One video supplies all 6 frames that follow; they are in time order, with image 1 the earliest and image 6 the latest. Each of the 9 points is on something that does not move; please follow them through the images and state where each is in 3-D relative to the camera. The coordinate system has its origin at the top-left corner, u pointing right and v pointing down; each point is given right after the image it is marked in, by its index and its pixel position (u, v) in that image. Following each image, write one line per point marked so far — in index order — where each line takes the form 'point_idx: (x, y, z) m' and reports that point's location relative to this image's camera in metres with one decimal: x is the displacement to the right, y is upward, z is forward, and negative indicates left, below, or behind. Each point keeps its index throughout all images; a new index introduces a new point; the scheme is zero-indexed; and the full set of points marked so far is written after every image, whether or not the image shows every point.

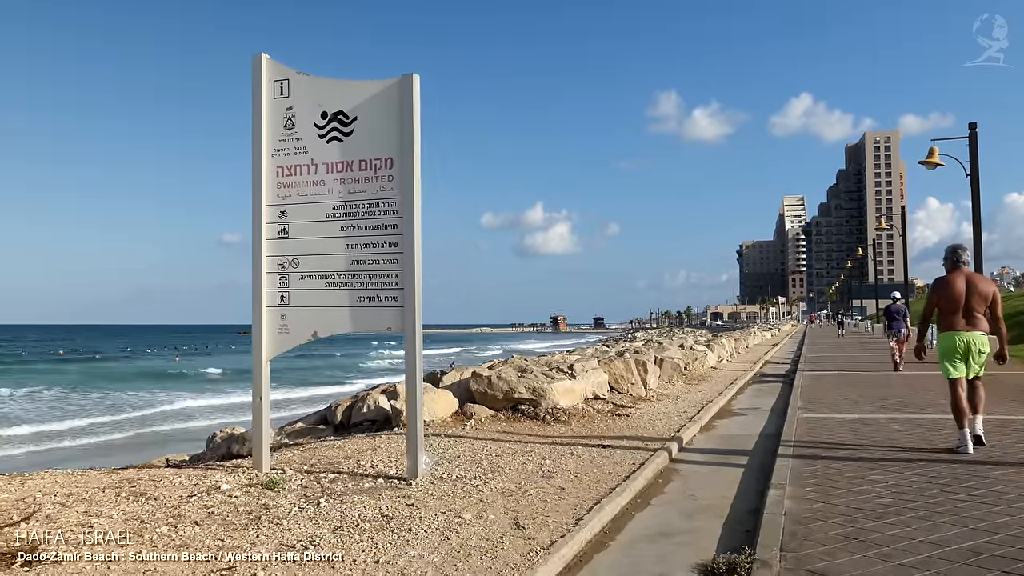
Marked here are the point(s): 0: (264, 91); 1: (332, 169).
0: (-2.3, +1.8, +7.0) m
1: (-1.6, +1.1, +6.7) m
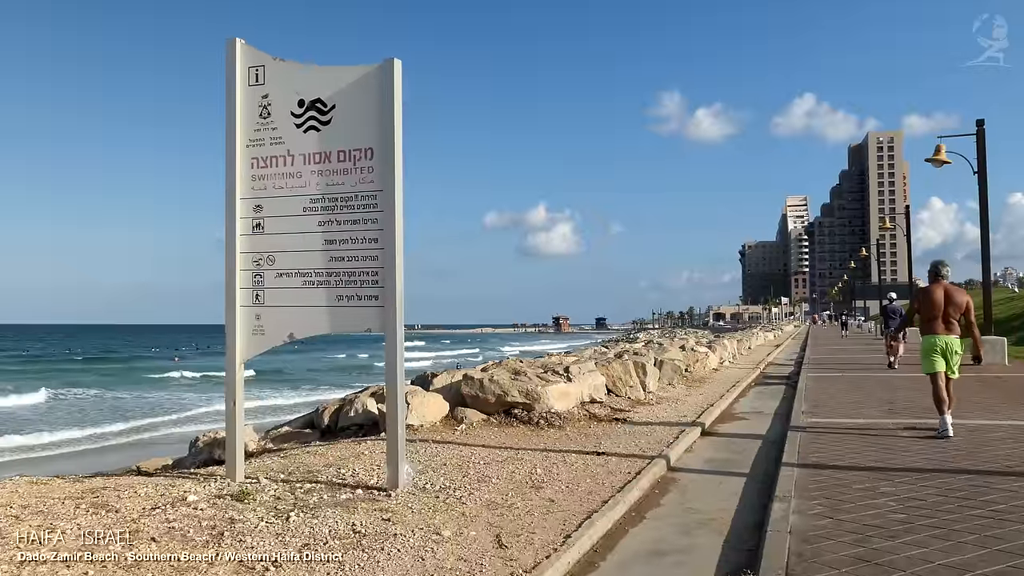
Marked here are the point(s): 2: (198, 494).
0: (-2.4, +1.8, +6.6) m
1: (-1.7, +1.1, +6.4) m
2: (-2.4, -1.6, +5.9) m
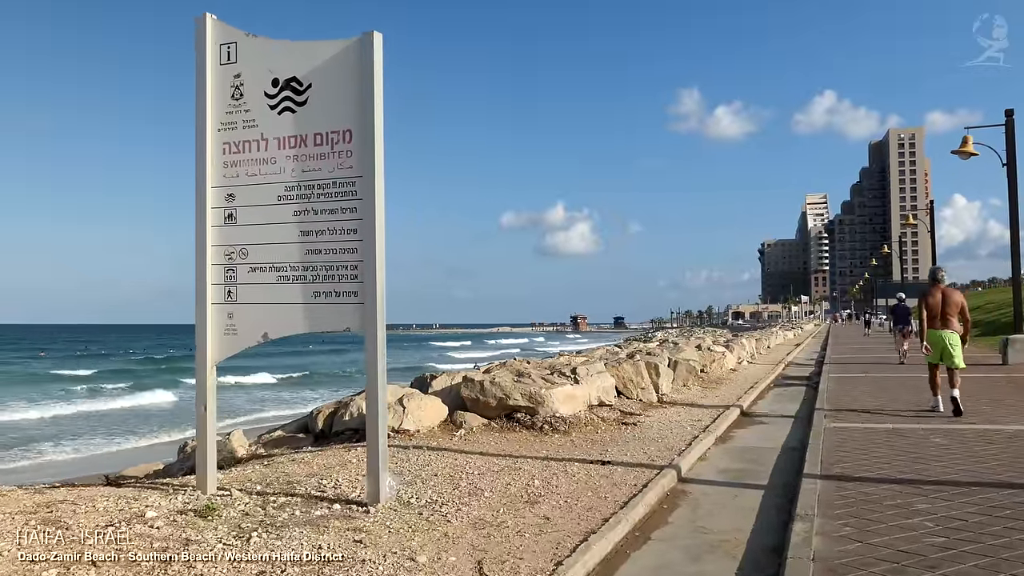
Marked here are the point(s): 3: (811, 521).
0: (-2.4, +1.9, +6.1) m
1: (-1.8, +1.1, +5.8) m
2: (-2.5, -1.6, +5.4) m
3: (+1.9, -1.5, +4.9) m
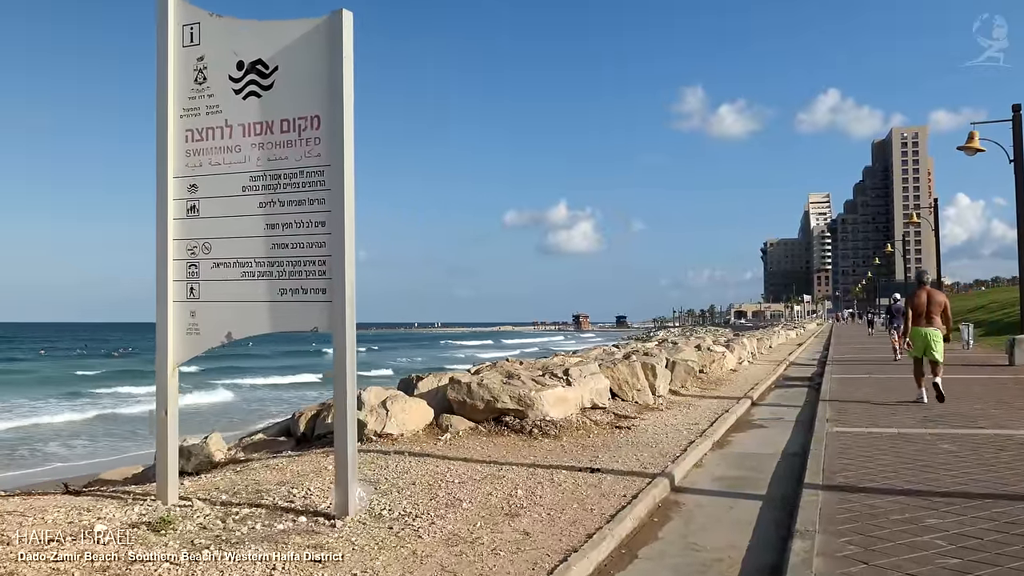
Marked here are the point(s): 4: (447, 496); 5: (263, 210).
0: (-2.6, +1.9, +5.7) m
1: (-1.9, +1.1, +5.5) m
2: (-2.6, -1.5, +5.0) m
3: (+1.8, -1.5, +4.5) m
4: (-0.5, -1.6, +5.7) m
5: (-1.8, +0.6, +5.4) m
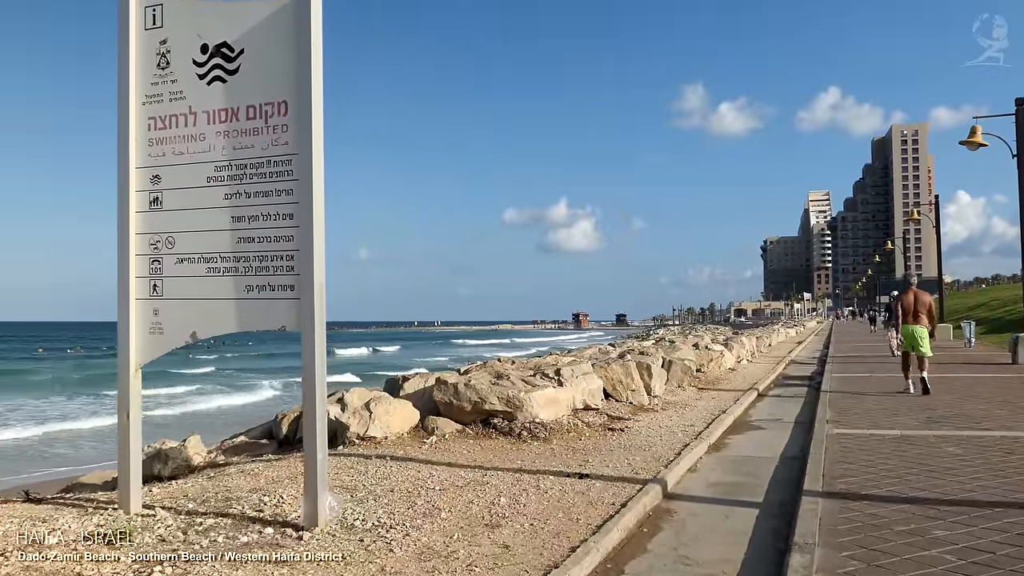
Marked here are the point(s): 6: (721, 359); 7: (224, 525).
0: (-2.7, +1.9, +5.4) m
1: (-2.0, +1.1, +5.1) m
2: (-2.8, -1.5, +4.7) m
3: (+1.6, -1.5, +4.2) m
4: (-0.6, -1.5, +5.4) m
5: (-1.9, +0.6, +5.1) m
6: (+4.6, -1.6, +16.7) m
7: (-1.9, -1.5, +5.0) m
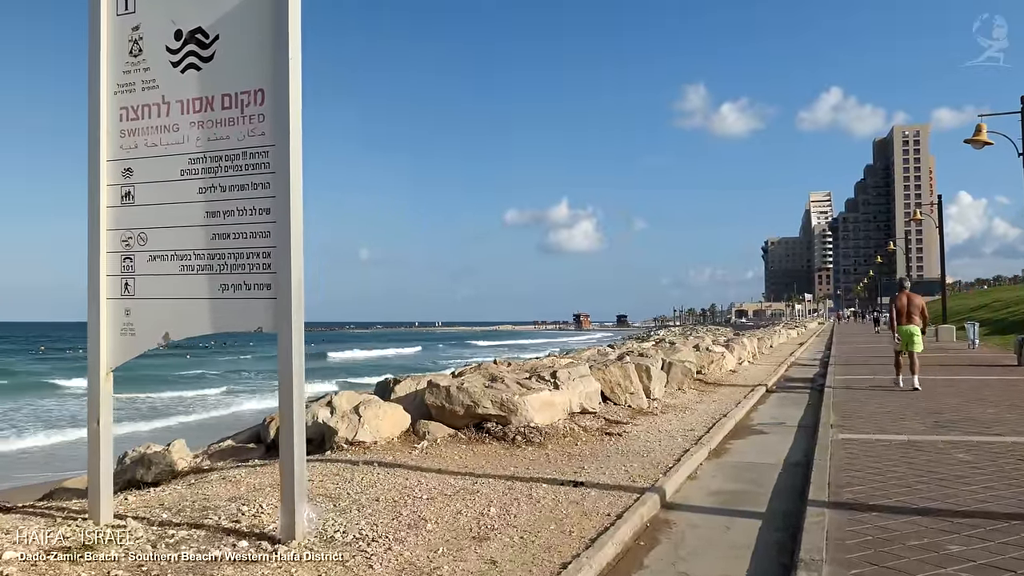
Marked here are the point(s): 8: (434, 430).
0: (-2.8, +1.9, +5.1) m
1: (-2.1, +1.1, +4.9) m
2: (-2.8, -1.5, +4.4) m
3: (+1.6, -1.5, +3.9) m
4: (-0.7, -1.5, +5.1) m
5: (-2.0, +0.6, +4.9) m
6: (+4.5, -1.6, +16.4) m
7: (-1.9, -1.5, +4.7) m
8: (-0.8, -1.5, +8.0) m
